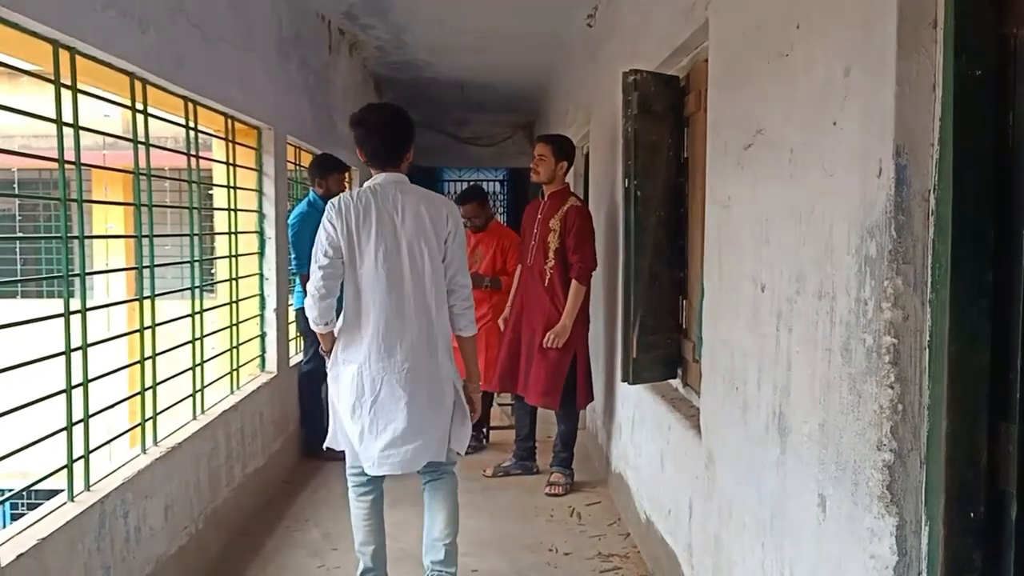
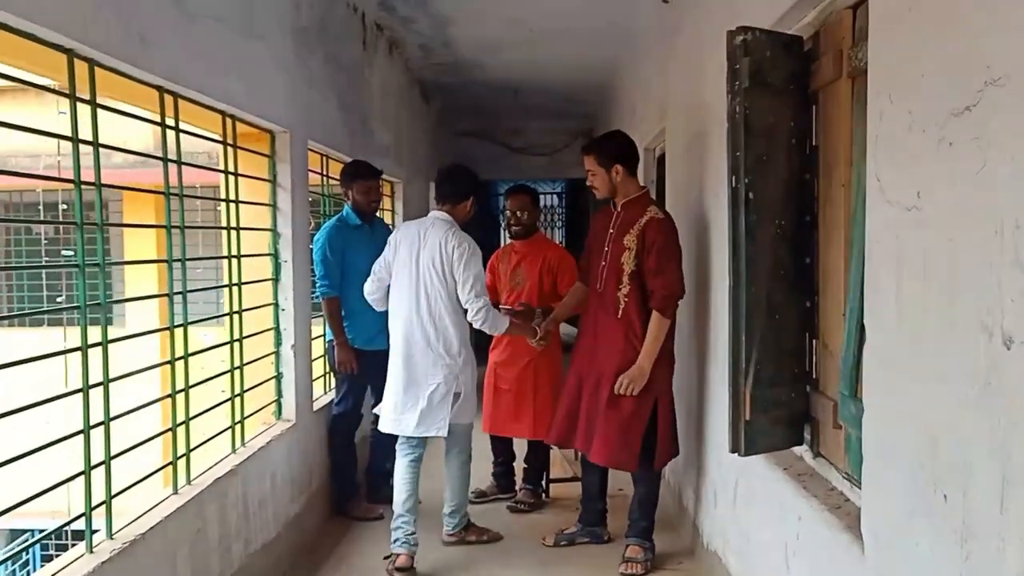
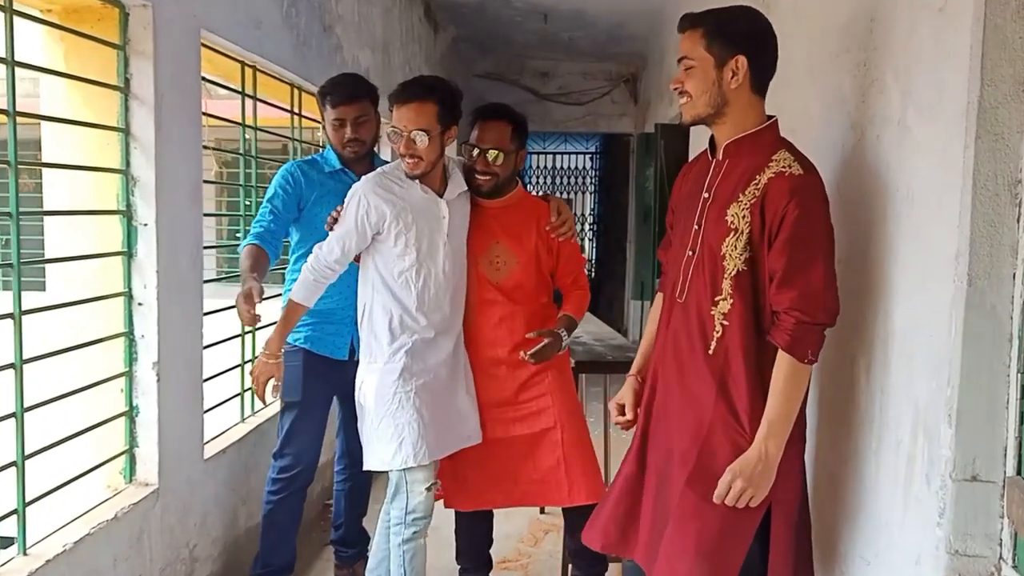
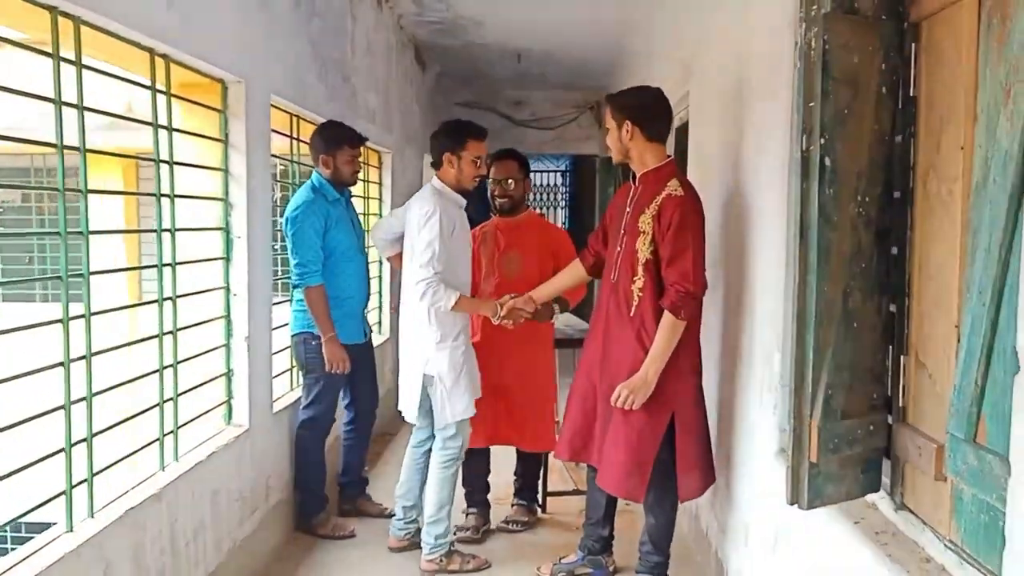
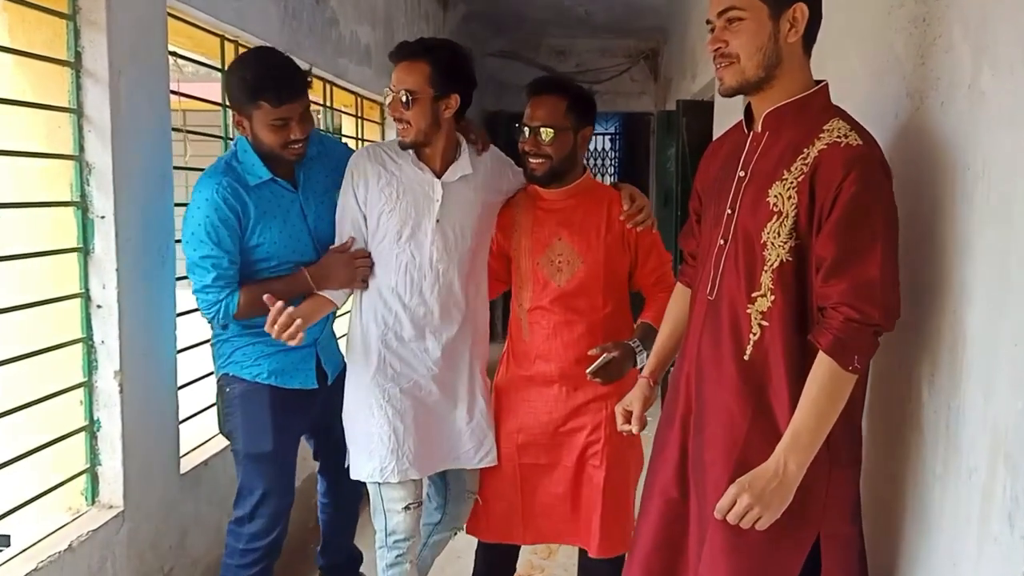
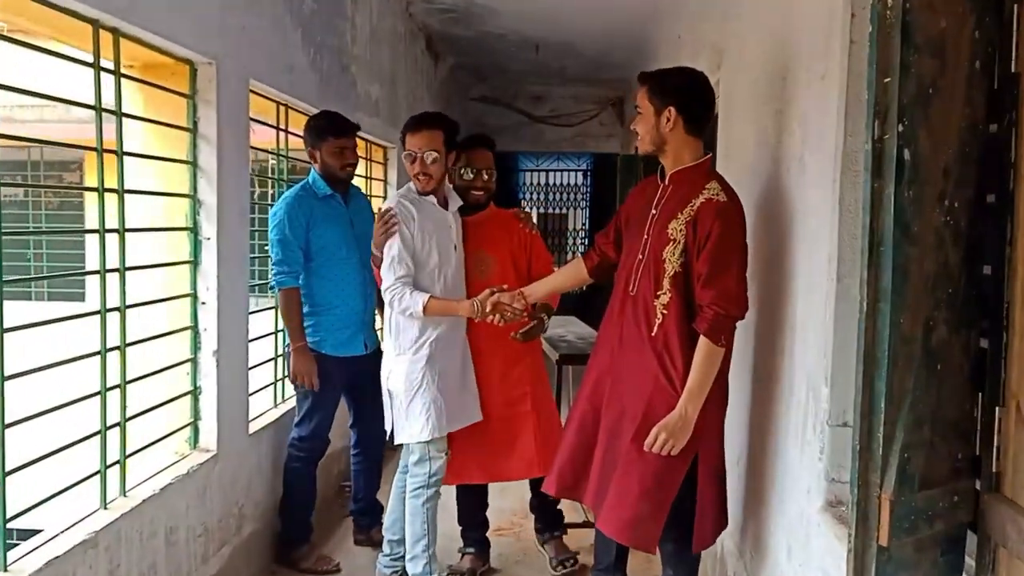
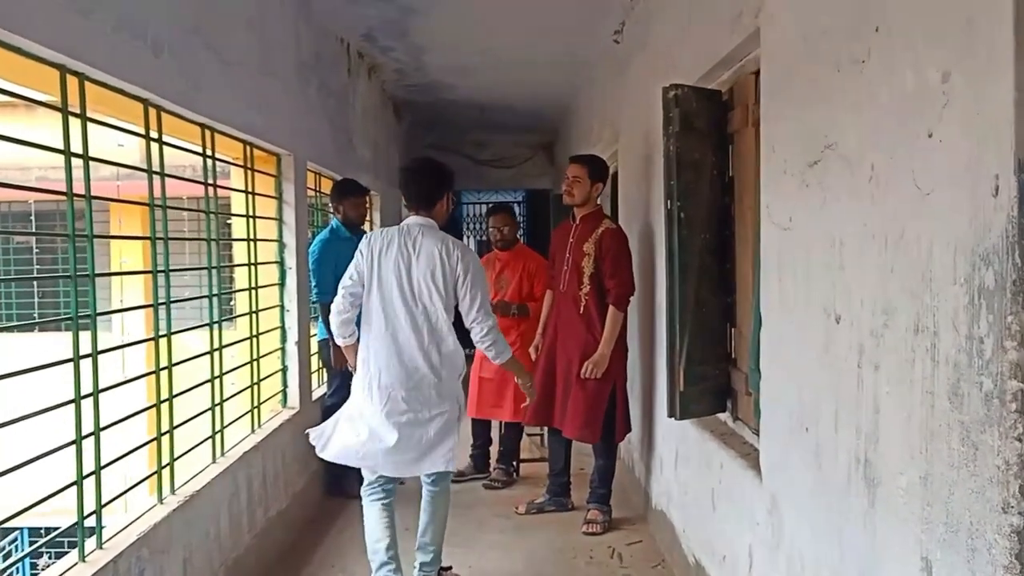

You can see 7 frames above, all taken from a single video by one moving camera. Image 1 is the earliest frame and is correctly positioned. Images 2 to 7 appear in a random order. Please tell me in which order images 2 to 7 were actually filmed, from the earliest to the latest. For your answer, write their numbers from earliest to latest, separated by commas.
7, 2, 4, 6, 3, 5
